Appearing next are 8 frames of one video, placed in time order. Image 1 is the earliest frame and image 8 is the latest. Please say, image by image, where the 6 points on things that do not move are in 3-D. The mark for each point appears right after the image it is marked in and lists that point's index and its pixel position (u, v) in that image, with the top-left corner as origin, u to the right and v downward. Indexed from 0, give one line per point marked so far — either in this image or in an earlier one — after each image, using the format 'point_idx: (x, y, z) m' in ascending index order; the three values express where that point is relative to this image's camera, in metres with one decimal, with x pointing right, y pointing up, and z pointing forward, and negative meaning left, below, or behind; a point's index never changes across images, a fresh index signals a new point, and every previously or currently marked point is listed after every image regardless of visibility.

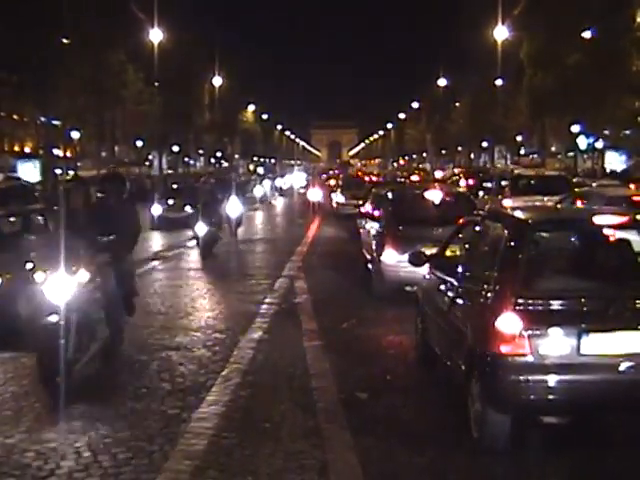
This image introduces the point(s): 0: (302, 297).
0: (-0.4, -1.1, +17.9) m
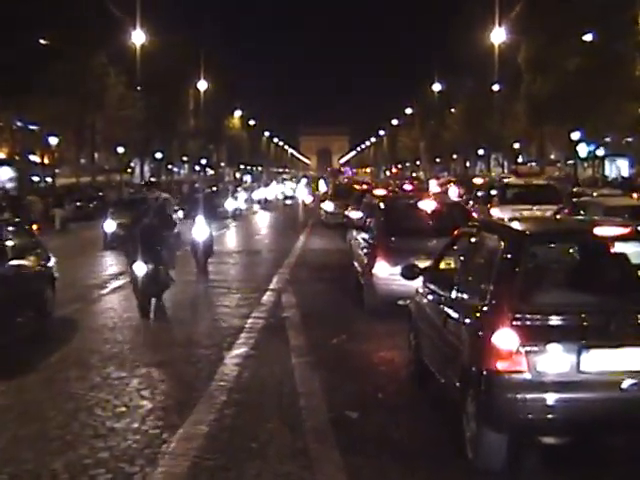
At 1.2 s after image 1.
0: (-0.6, -1.3, +17.3) m
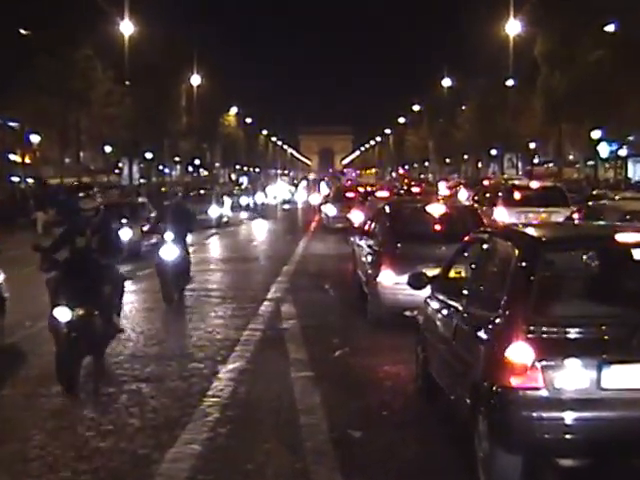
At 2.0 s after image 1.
0: (-0.6, -1.5, +16.5) m
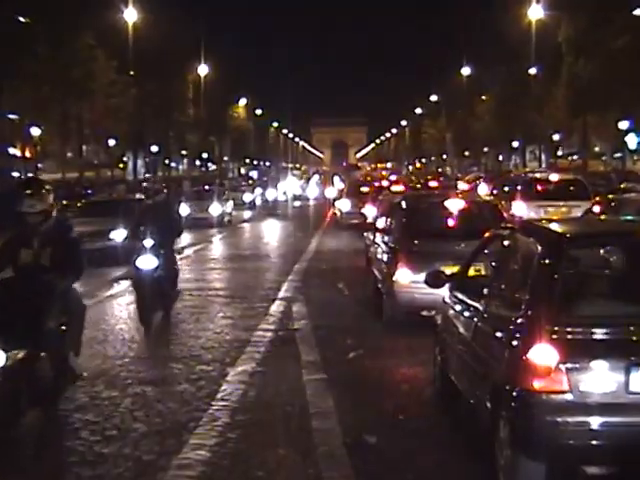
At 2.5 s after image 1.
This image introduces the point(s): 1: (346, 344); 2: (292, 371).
0: (-0.3, -1.4, +16.1) m
1: (+0.4, -1.6, +14.3) m
2: (-0.4, -1.7, +12.5) m
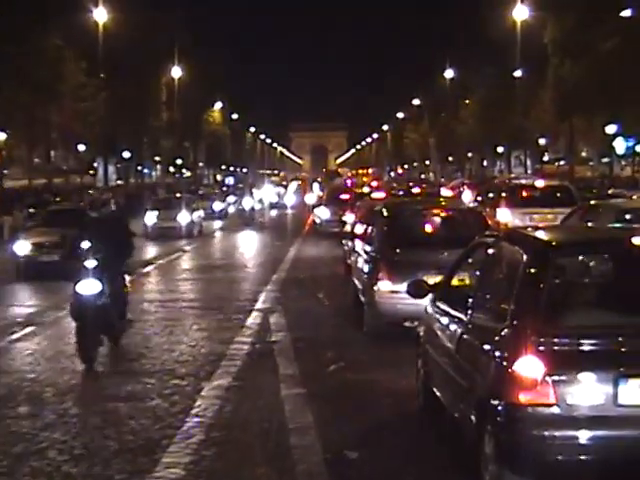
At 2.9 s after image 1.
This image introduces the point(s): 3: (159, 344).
0: (-0.7, -1.6, +15.7) m
1: (+0.1, -1.7, +14.0) m
2: (-0.6, -1.8, +12.1) m
3: (-2.6, -1.6, +15.2) m
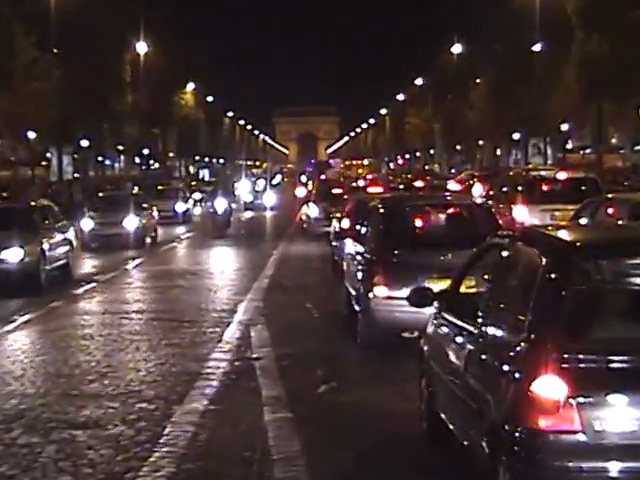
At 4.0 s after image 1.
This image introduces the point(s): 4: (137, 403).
0: (-0.8, -1.6, +14.3) m
1: (0.0, -1.7, +12.6) m
2: (-0.7, -1.8, +10.8) m
3: (-2.7, -1.7, +13.8) m
4: (-2.0, -1.8, +10.9) m
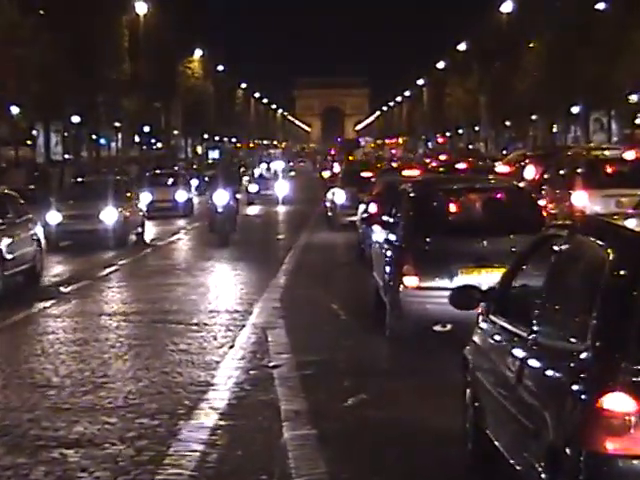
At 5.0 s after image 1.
0: (-0.5, -1.5, +13.2) m
1: (+0.3, -1.6, +11.4) m
2: (-0.5, -1.8, +9.6) m
3: (-2.4, -1.6, +12.7) m
4: (-1.7, -1.7, +9.8) m
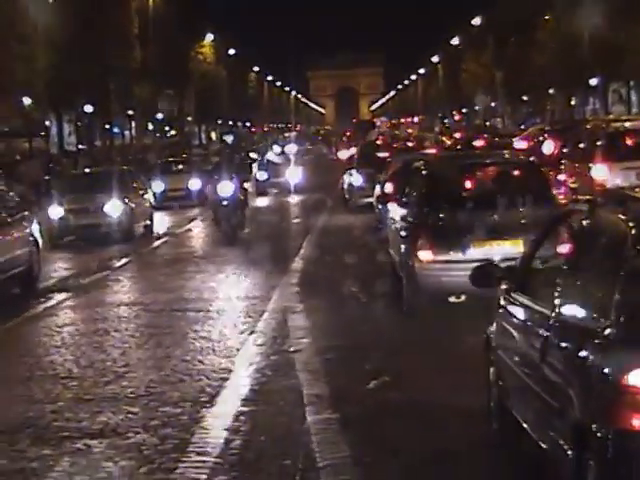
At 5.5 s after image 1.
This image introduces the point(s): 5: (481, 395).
0: (-0.2, -1.3, +13.1) m
1: (+0.5, -1.4, +11.4) m
2: (-0.2, -1.6, +9.6) m
3: (-2.1, -1.4, +12.7) m
4: (-1.5, -1.6, +9.8) m
5: (+1.7, -1.6, +10.0) m
